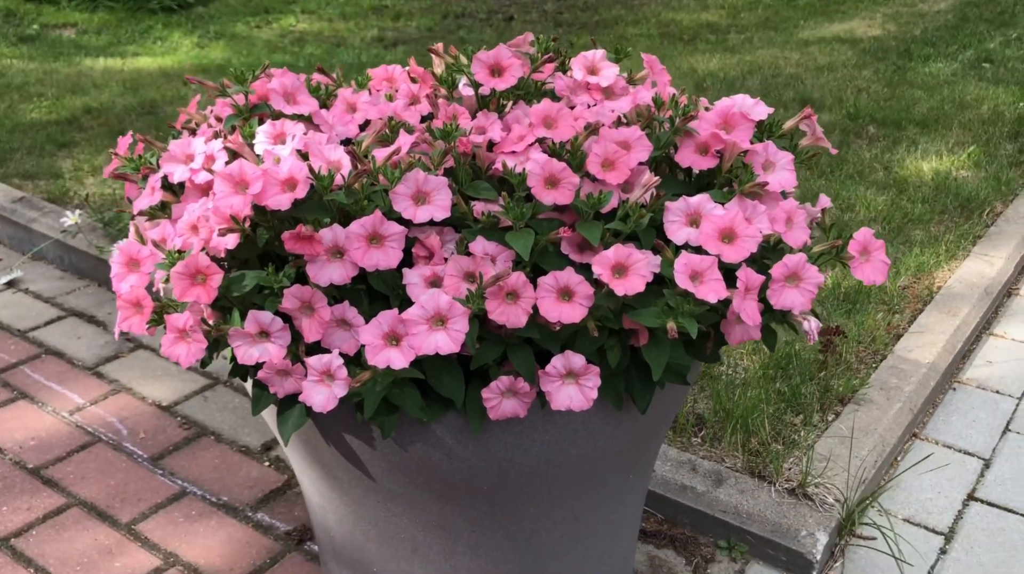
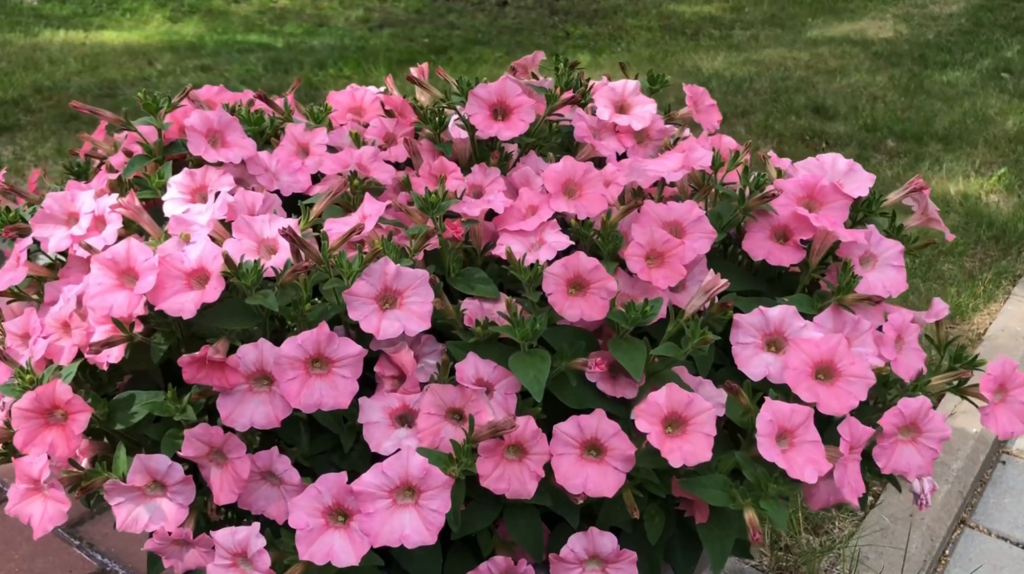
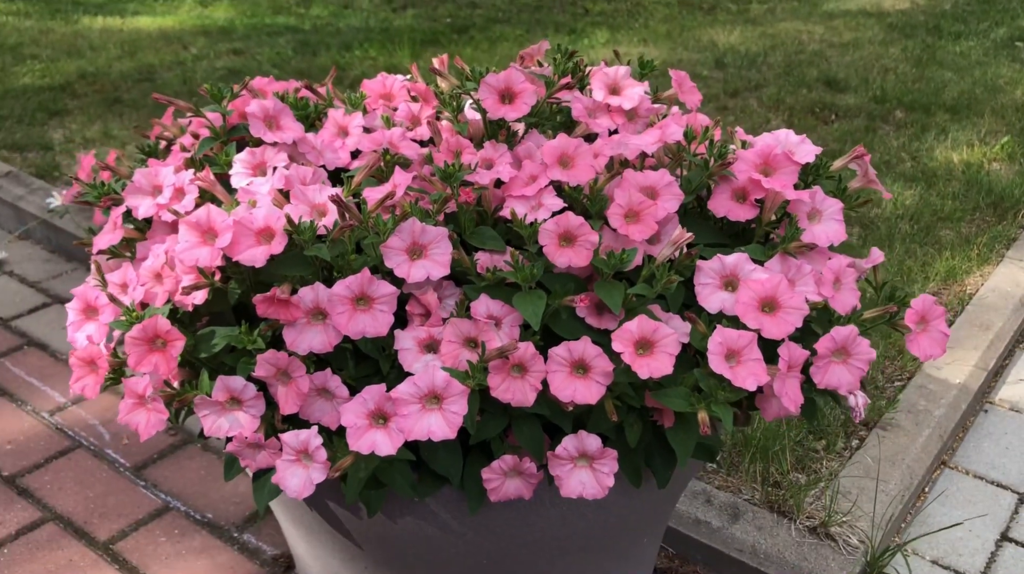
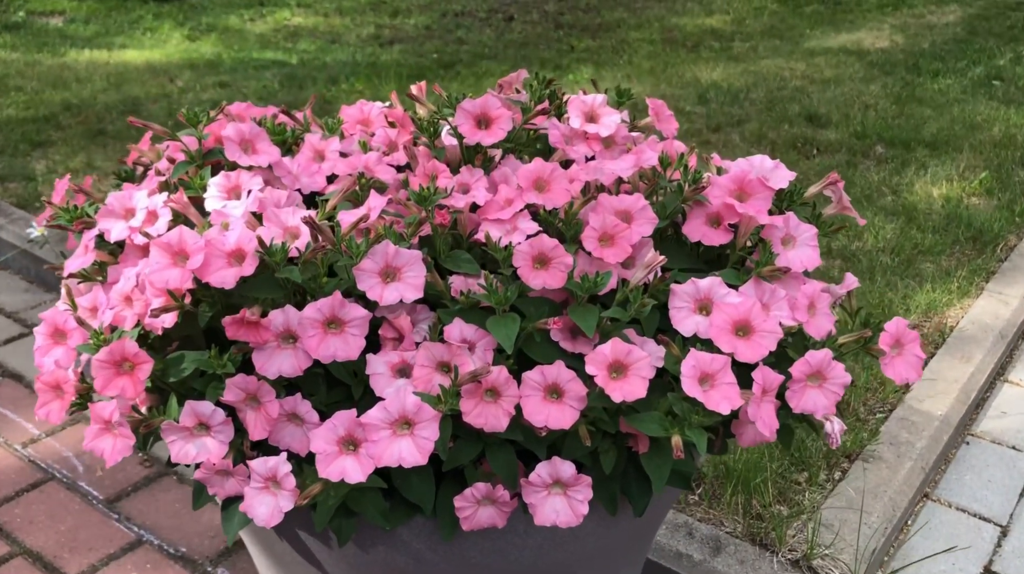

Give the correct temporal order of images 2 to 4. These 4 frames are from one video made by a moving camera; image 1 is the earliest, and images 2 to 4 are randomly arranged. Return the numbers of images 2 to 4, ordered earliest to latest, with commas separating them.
4, 2, 3
